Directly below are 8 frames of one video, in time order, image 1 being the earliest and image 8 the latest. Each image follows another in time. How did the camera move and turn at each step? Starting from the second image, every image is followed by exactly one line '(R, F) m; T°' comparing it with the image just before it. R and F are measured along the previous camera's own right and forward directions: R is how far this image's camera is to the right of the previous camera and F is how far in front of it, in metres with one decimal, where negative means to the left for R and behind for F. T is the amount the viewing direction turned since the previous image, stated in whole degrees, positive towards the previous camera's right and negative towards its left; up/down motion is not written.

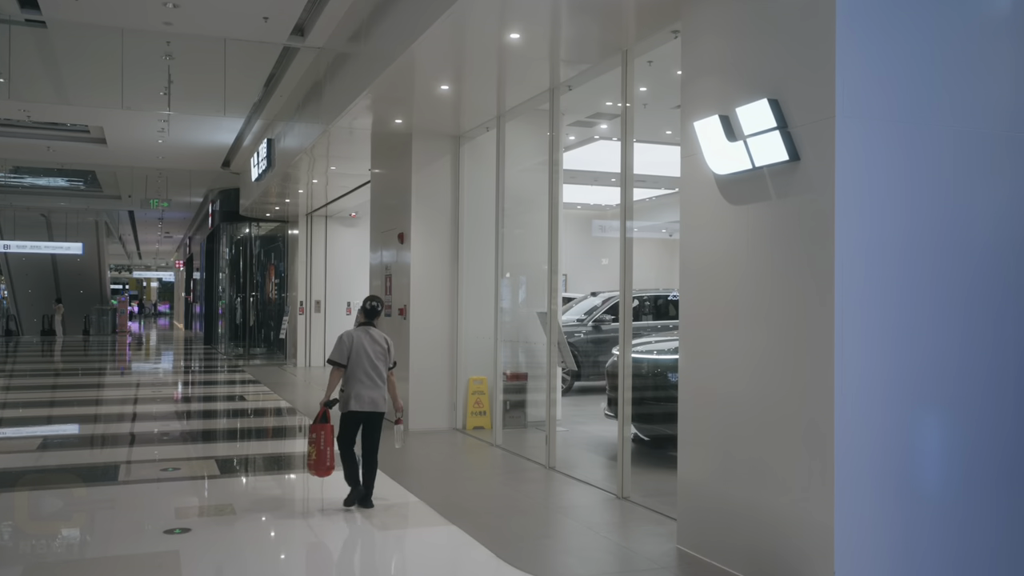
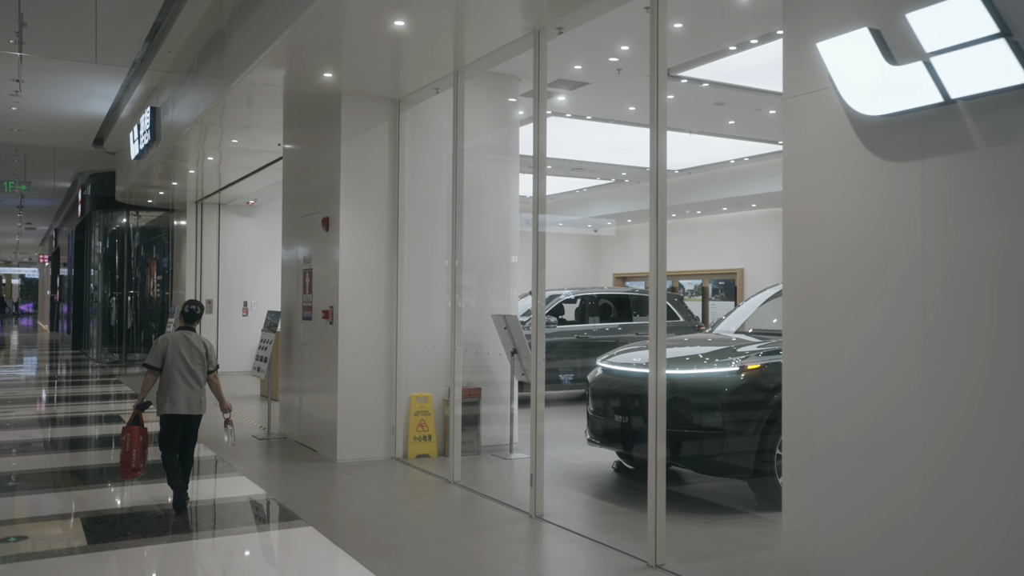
(-0.5, +1.6) m; +7°
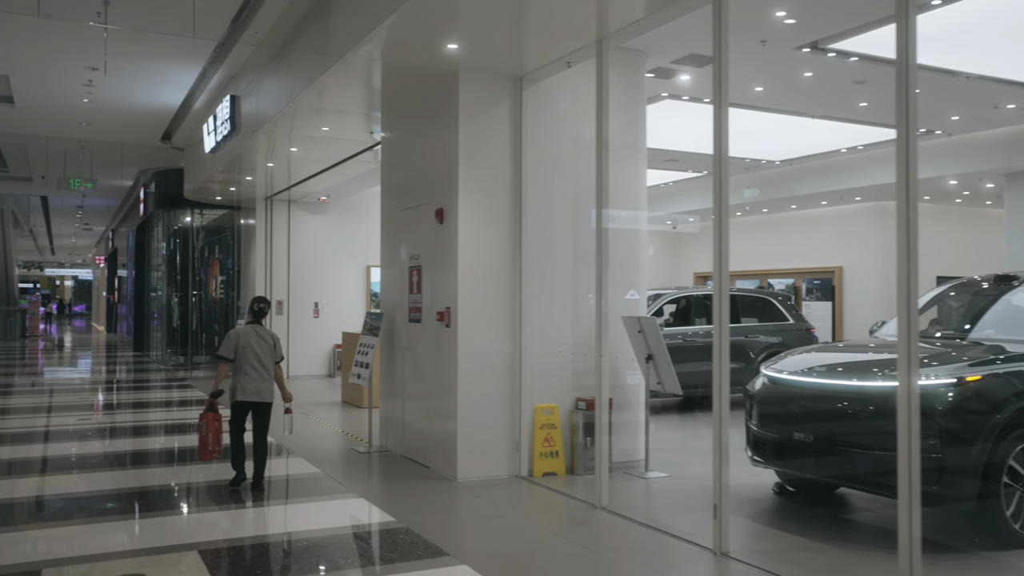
(-0.8, +0.8) m; -3°
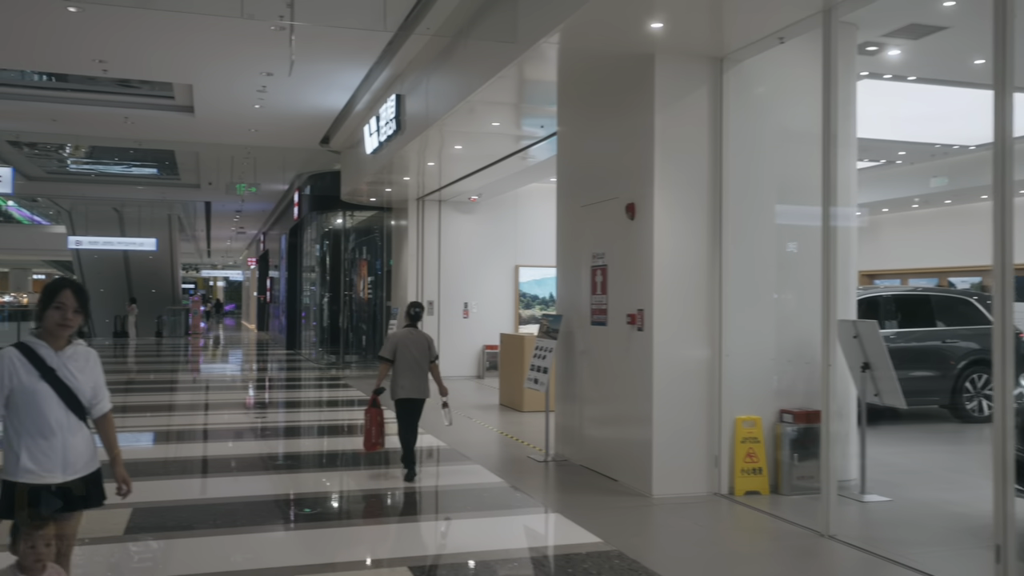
(-0.5, +0.4) m; -8°
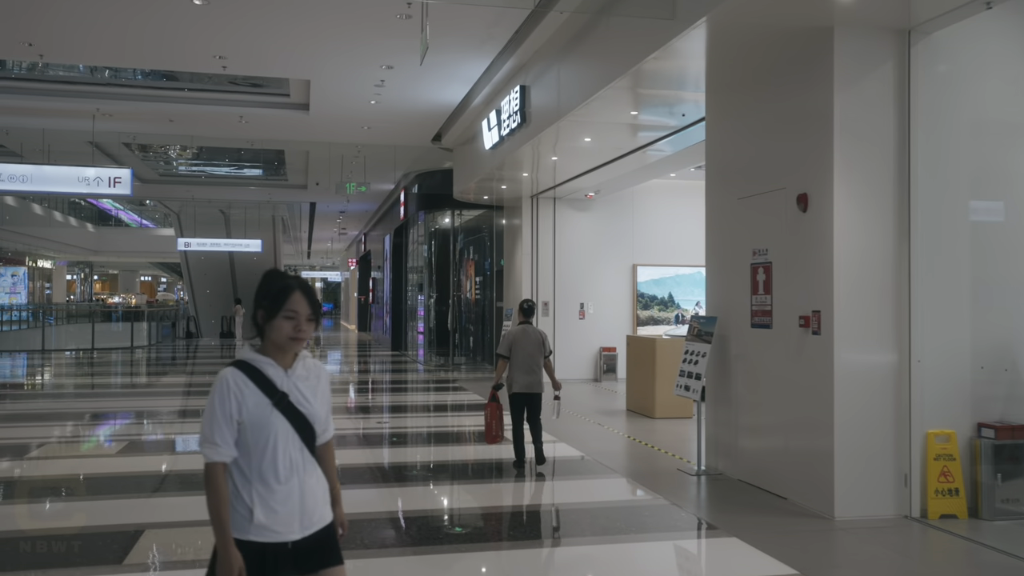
(-0.5, +0.4) m; -6°
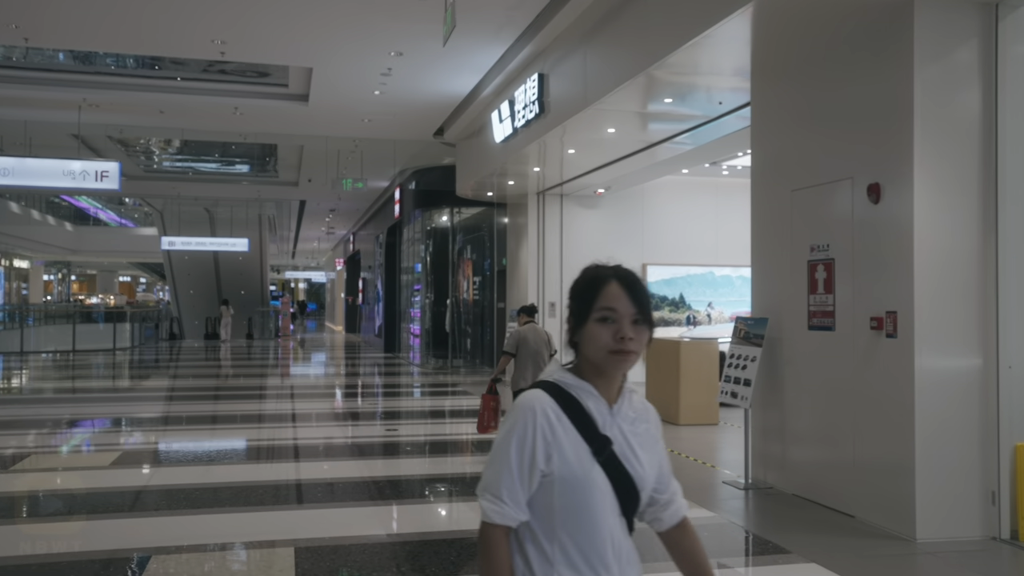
(-0.4, +0.5) m; +1°
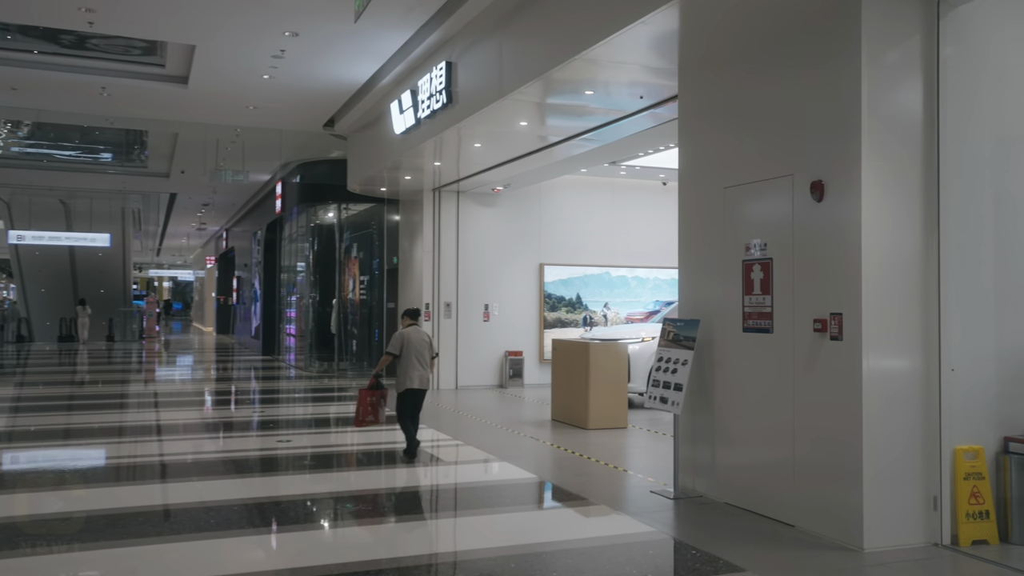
(-0.3, +0.5) m; +8°
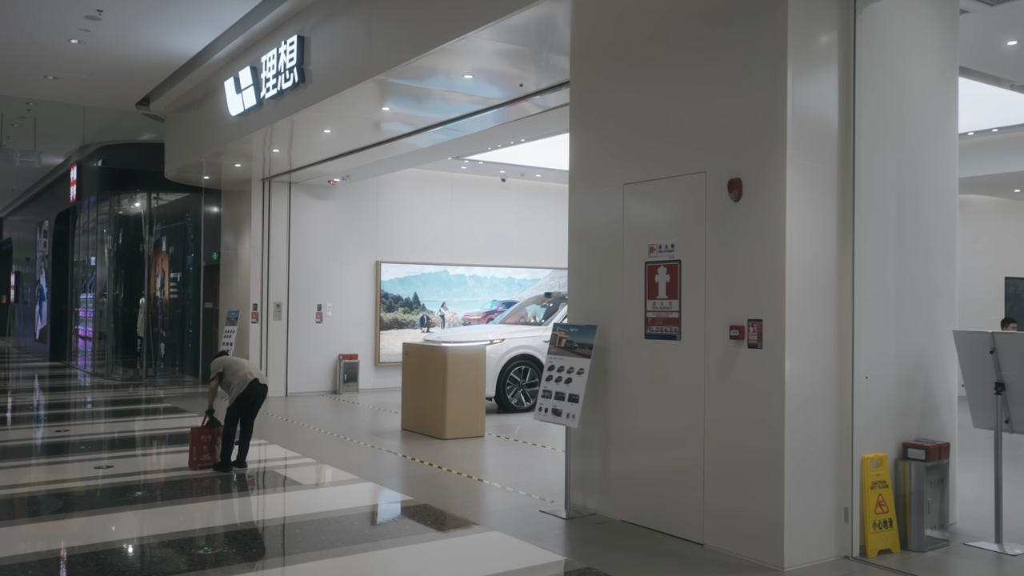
(-0.5, +0.6) m; +13°
